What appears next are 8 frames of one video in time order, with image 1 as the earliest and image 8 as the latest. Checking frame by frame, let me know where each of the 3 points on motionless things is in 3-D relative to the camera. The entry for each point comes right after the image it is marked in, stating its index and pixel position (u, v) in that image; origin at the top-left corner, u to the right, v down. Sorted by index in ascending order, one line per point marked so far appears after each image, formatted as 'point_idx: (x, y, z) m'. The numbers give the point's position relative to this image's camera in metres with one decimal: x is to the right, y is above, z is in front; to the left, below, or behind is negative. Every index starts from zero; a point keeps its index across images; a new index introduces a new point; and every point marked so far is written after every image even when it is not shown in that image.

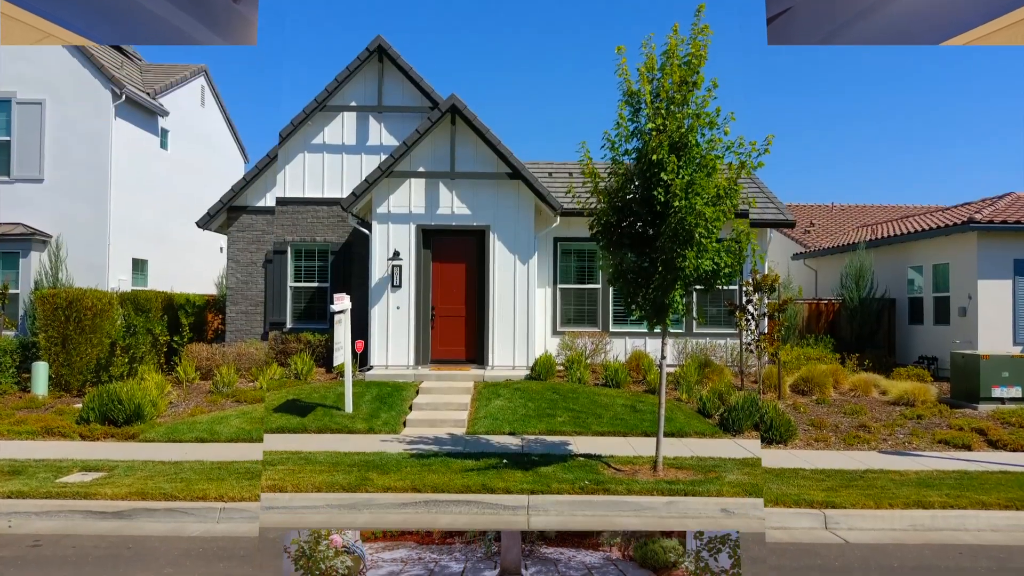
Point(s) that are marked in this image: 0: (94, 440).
0: (-5.2, -1.9, +9.9) m
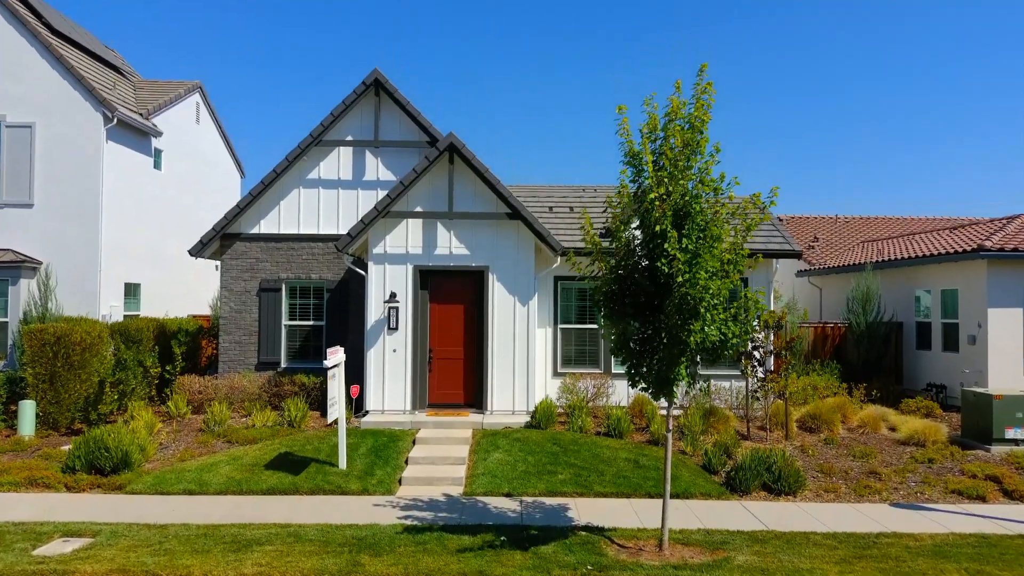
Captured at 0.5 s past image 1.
0: (-5.2, -2.4, +9.5) m
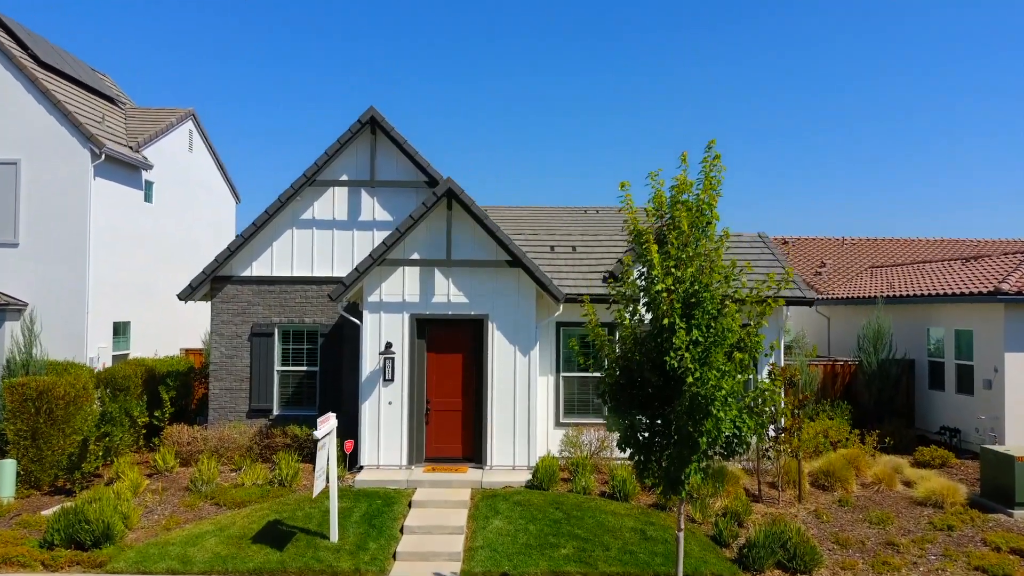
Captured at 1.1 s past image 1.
0: (-5.2, -3.2, +9.1) m
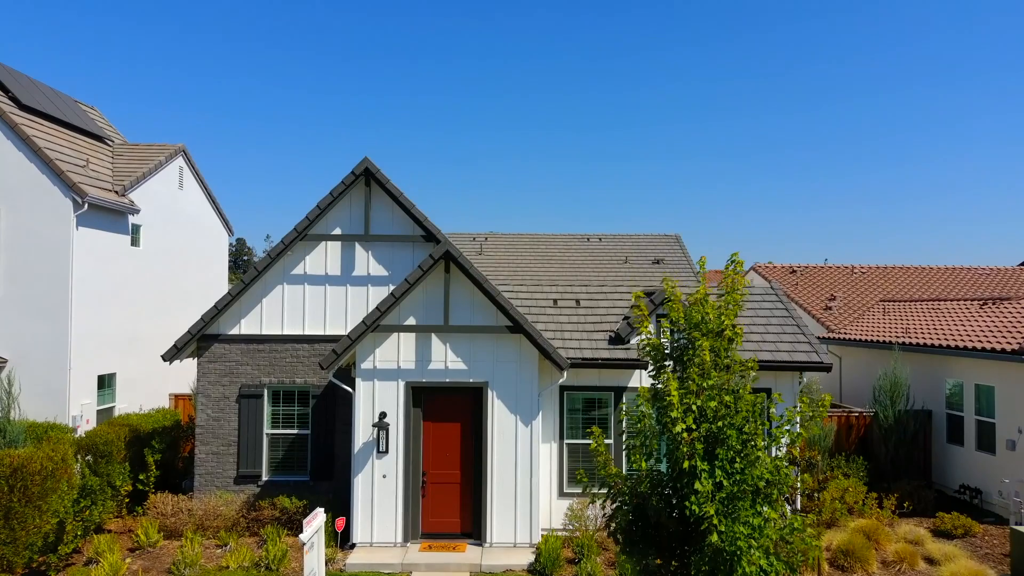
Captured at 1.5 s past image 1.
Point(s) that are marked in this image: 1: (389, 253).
0: (-5.2, -4.2, +8.4) m
1: (-2.1, +0.6, +13.4) m
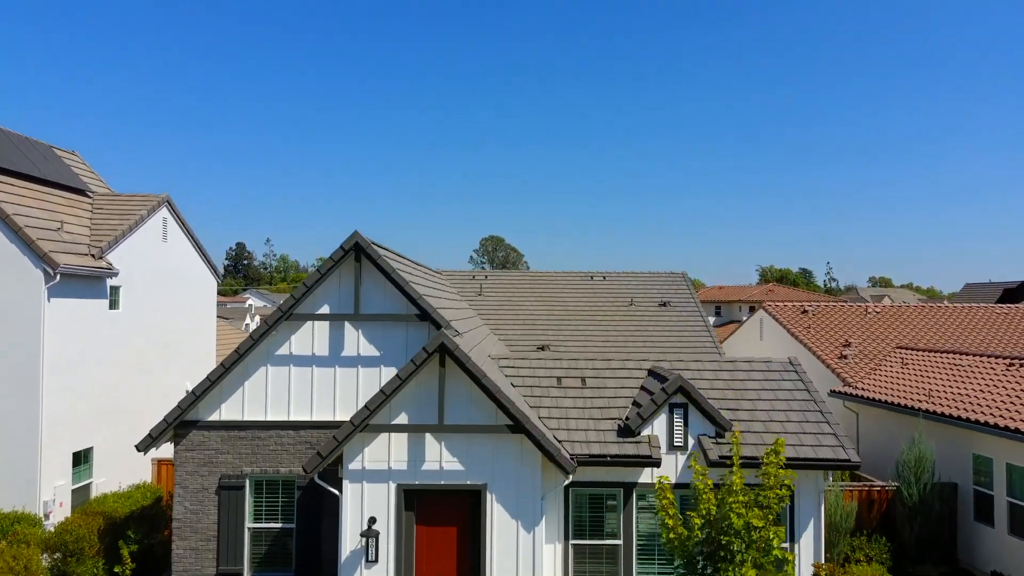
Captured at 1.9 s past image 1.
0: (-5.2, -5.4, +7.5) m
1: (-2.1, -0.7, +12.5) m
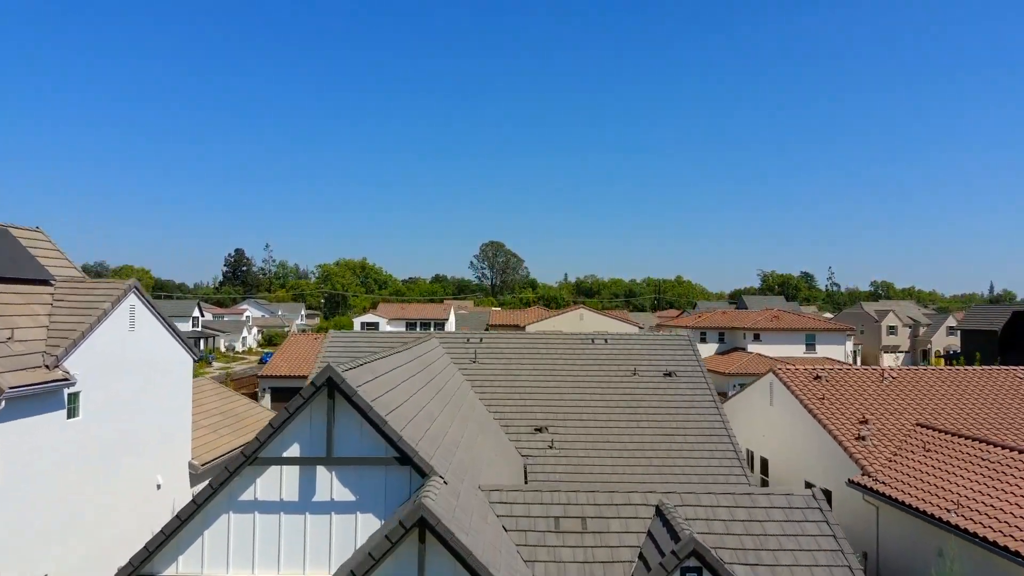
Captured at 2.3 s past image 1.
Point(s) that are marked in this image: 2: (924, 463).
0: (-5.3, -7.4, +6.2) m
1: (-2.2, -2.6, +11.2) m
2: (+9.5, -4.0, +18.4) m
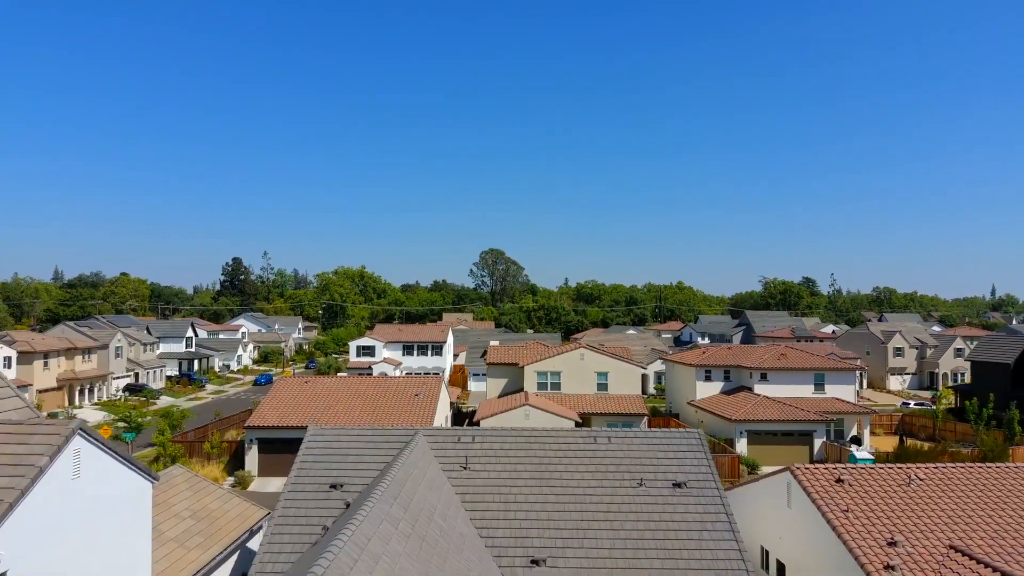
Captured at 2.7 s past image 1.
0: (-5.4, -10.0, +4.3) m
1: (-2.3, -5.3, +9.3) m
2: (+9.4, -6.7, +16.5) m
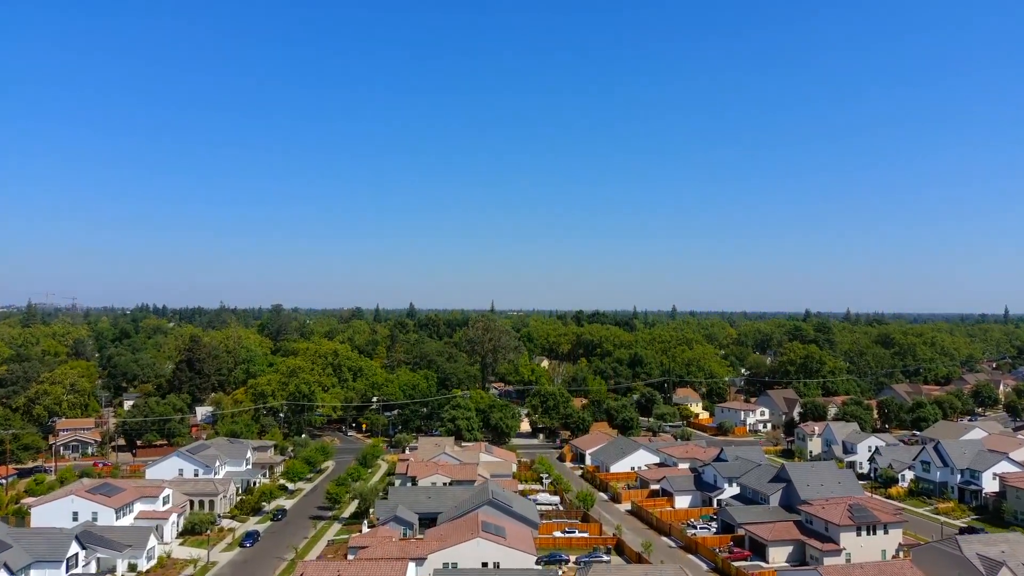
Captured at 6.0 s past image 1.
0: (-7.2, -31.1, -21.1) m
1: (-4.1, -26.4, -16.1) m
2: (+7.6, -27.7, -8.9) m
